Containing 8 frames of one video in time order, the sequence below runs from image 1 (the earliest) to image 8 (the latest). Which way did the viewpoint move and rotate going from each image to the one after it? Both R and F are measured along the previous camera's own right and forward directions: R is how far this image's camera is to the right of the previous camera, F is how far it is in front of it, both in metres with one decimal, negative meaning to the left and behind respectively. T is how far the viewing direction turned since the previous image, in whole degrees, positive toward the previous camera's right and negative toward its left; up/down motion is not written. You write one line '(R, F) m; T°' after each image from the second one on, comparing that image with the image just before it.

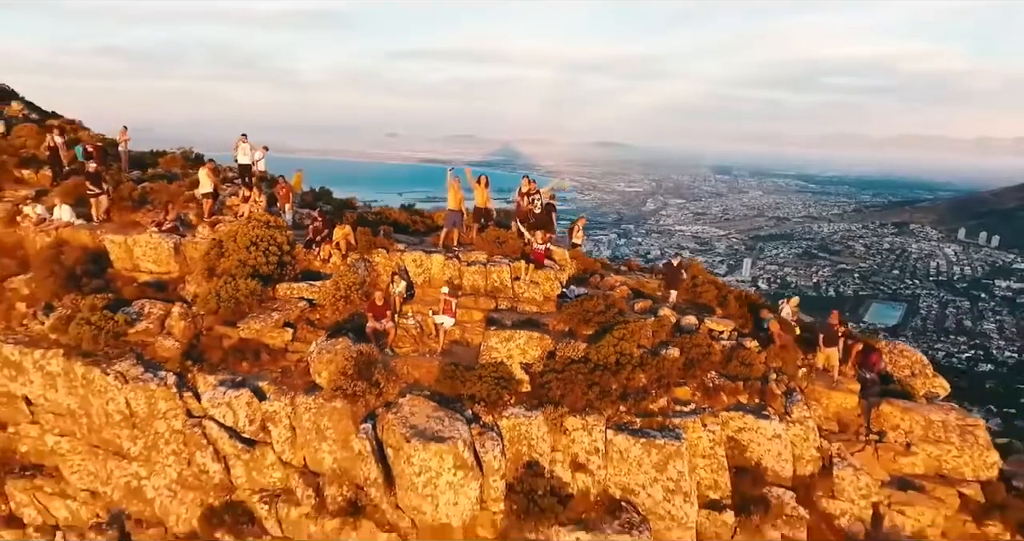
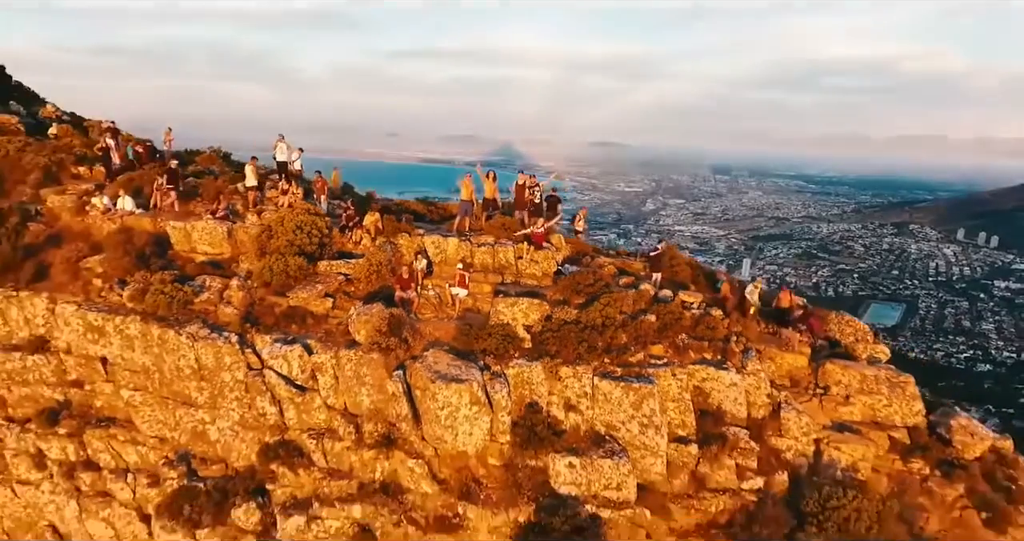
(0.0, -1.1) m; 0°
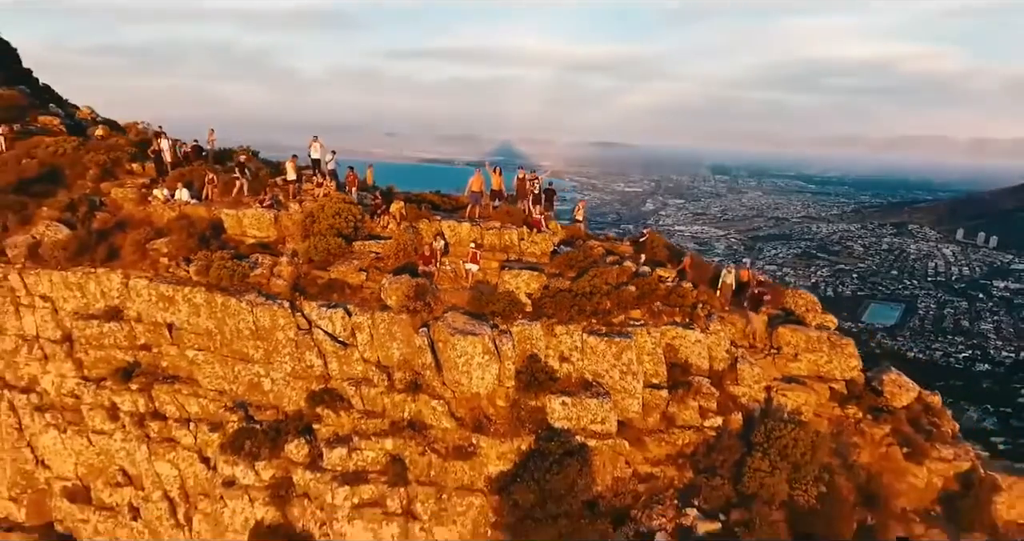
(0.0, -1.4) m; 0°
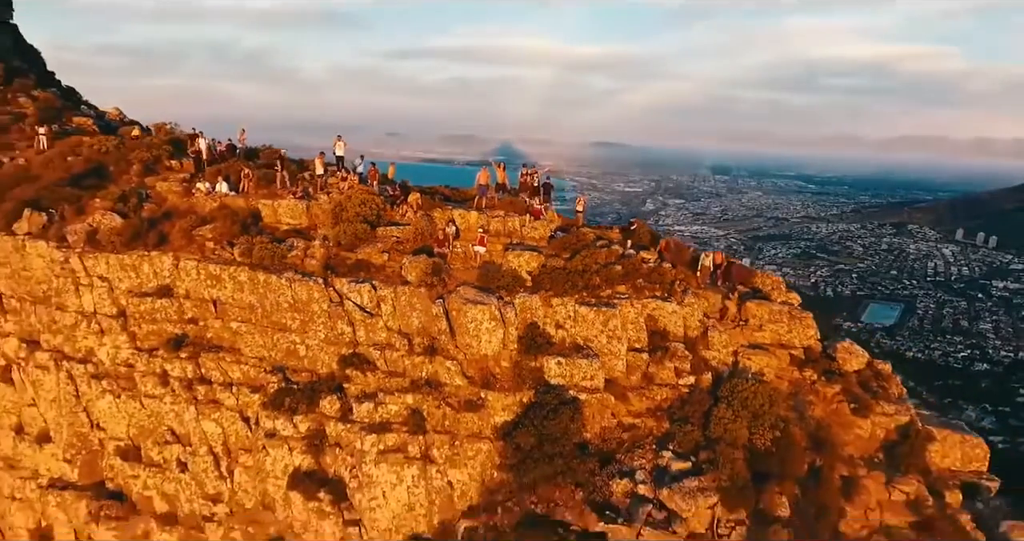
(0.0, -1.3) m; 0°
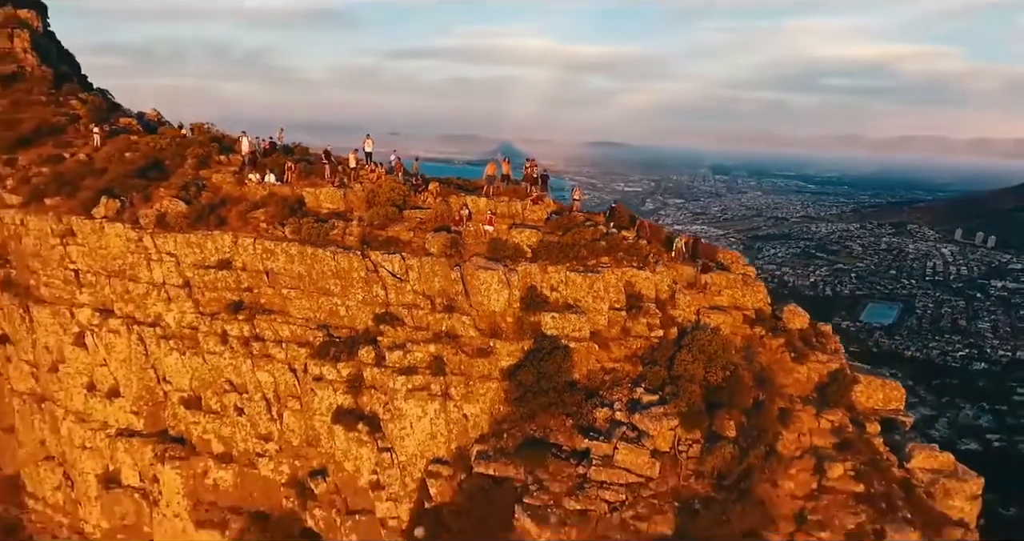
(-0.1, -2.0) m; 0°
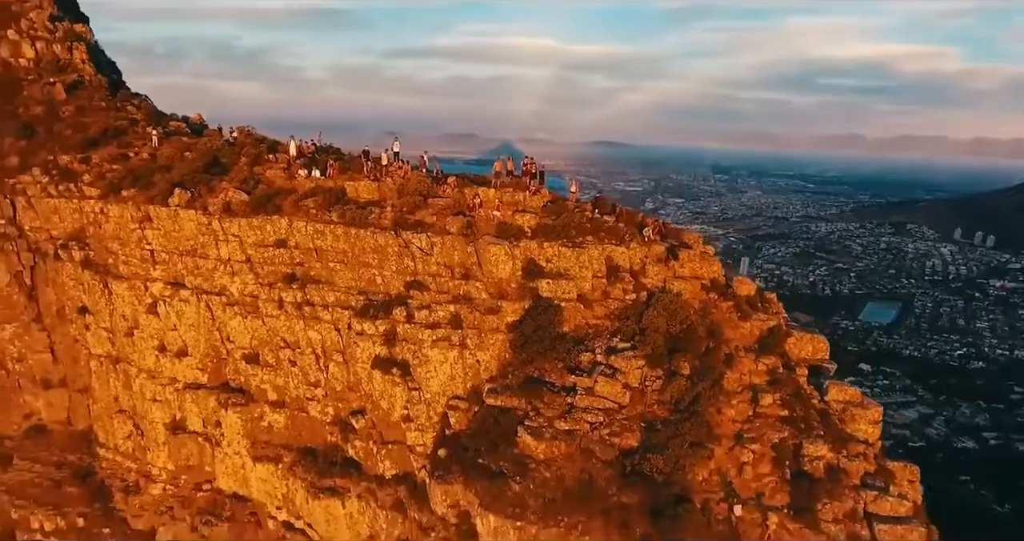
(-0.1, -2.8) m; 0°
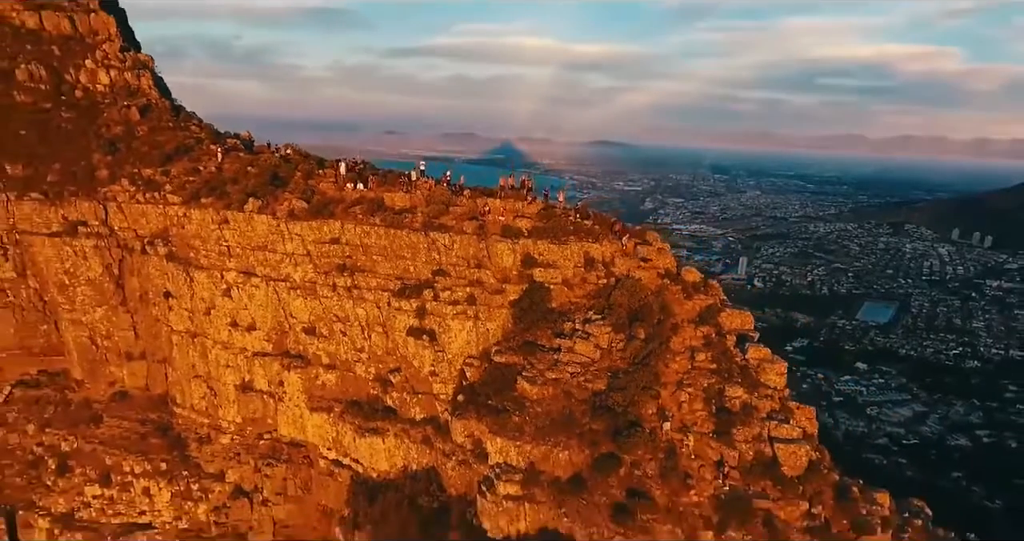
(-0.1, -4.5) m; 0°
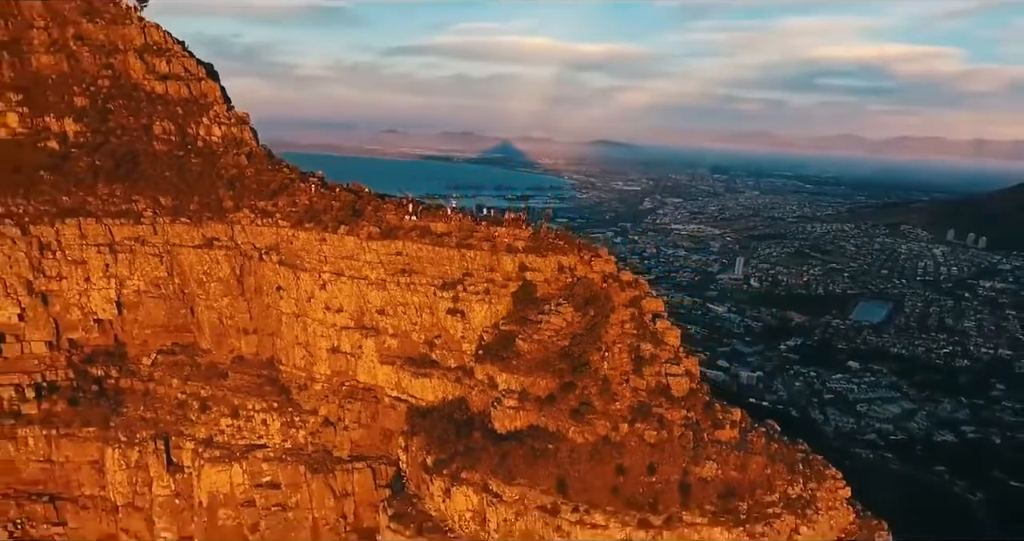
(-0.1, -11.0) m; 0°
